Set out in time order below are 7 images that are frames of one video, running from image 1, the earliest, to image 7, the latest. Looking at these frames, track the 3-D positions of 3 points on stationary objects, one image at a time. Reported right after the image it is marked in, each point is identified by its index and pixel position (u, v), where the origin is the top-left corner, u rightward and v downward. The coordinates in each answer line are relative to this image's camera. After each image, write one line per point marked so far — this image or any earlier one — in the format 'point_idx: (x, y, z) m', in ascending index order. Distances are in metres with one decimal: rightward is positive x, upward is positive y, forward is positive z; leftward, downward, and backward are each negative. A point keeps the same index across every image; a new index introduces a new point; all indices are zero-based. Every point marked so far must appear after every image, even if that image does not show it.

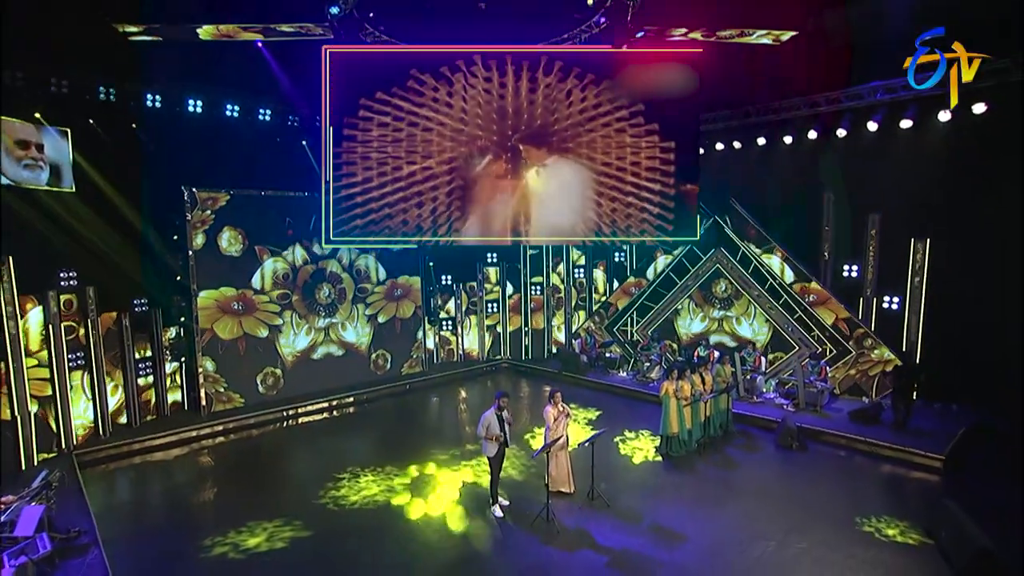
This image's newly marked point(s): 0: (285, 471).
0: (-3.0, -2.4, +8.9) m
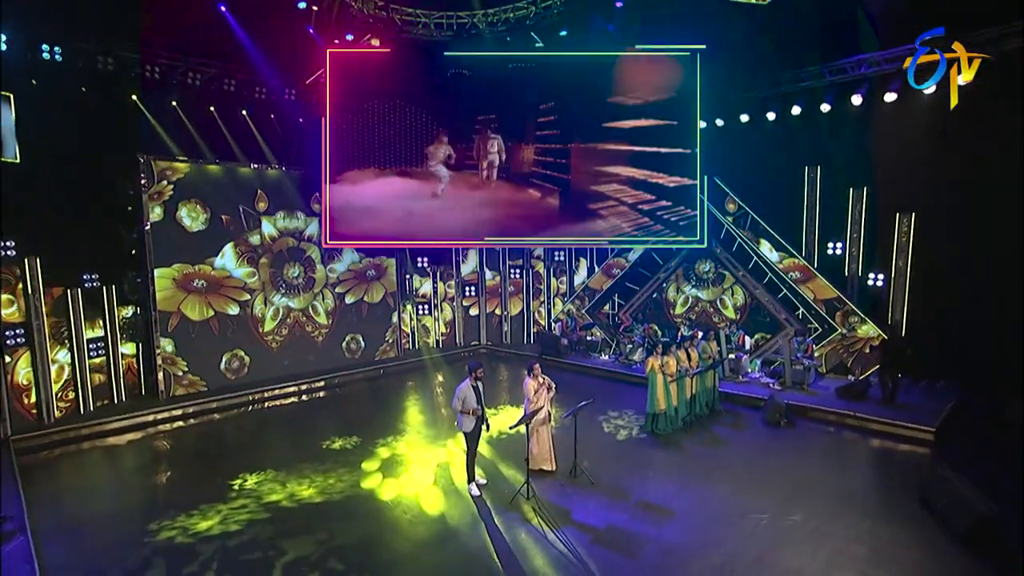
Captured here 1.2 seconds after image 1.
0: (-3.3, -2.0, +8.4) m
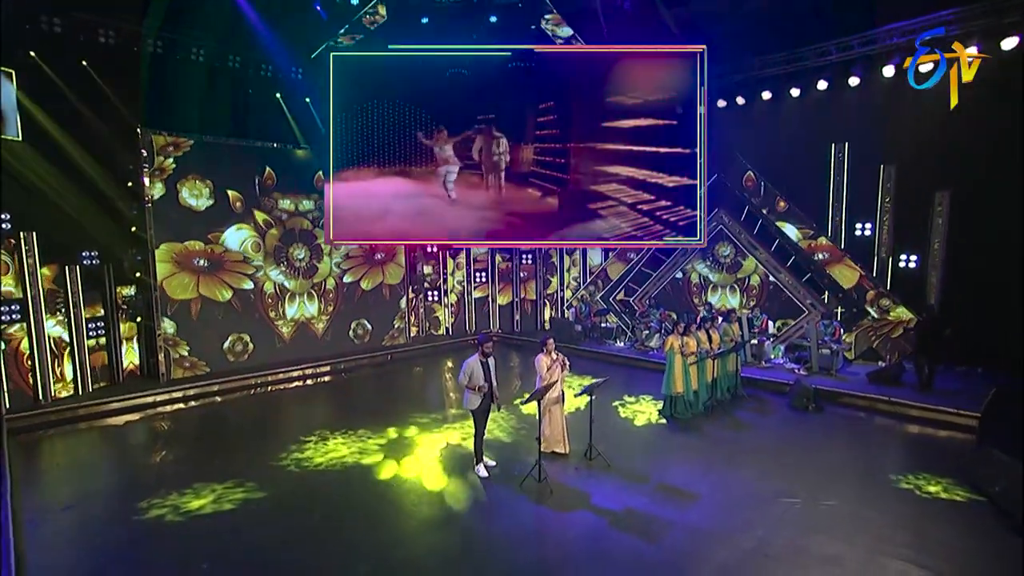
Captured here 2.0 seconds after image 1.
0: (-3.1, -1.7, +8.0) m
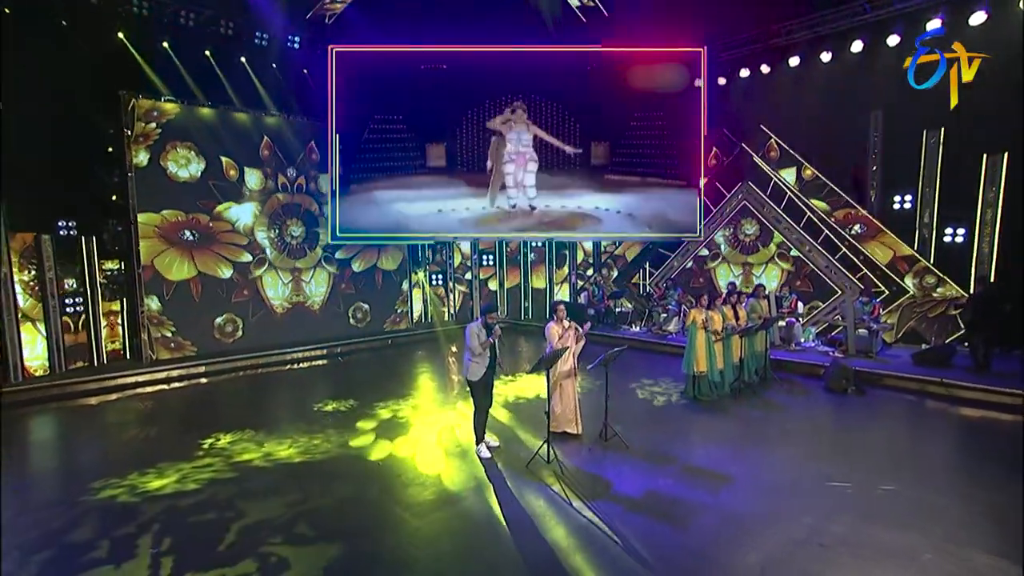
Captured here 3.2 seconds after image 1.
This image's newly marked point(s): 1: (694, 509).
0: (-3.0, -1.4, +7.3) m
1: (+1.4, -1.7, +5.4) m
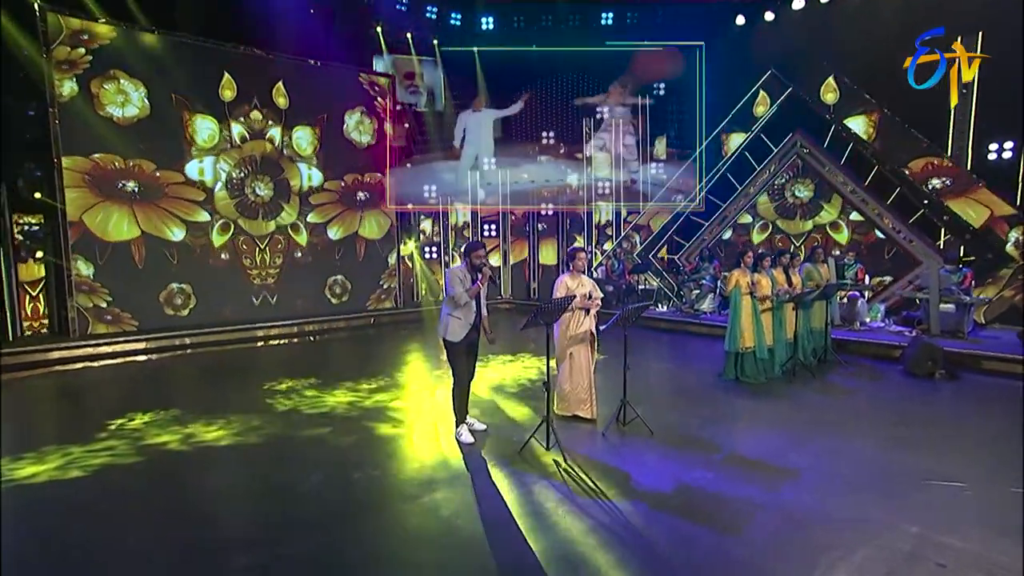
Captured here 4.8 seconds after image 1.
0: (-3.1, -1.0, +5.9) m
1: (+1.3, -1.2, +3.8) m
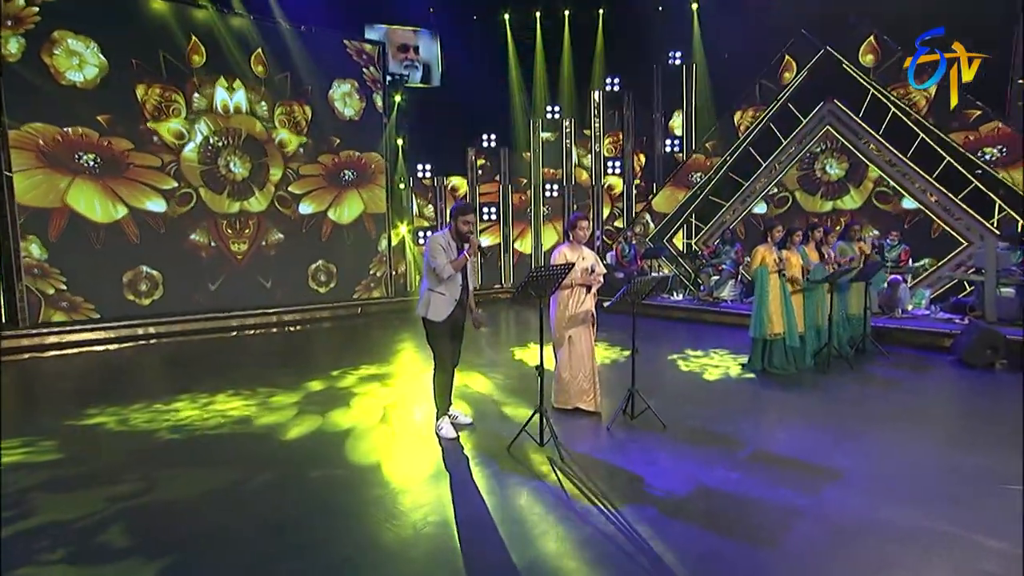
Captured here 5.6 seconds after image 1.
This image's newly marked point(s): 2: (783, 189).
0: (-3.1, -0.8, +5.3) m
1: (+1.2, -1.0, +3.0) m
2: (+3.2, +1.1, +8.0) m
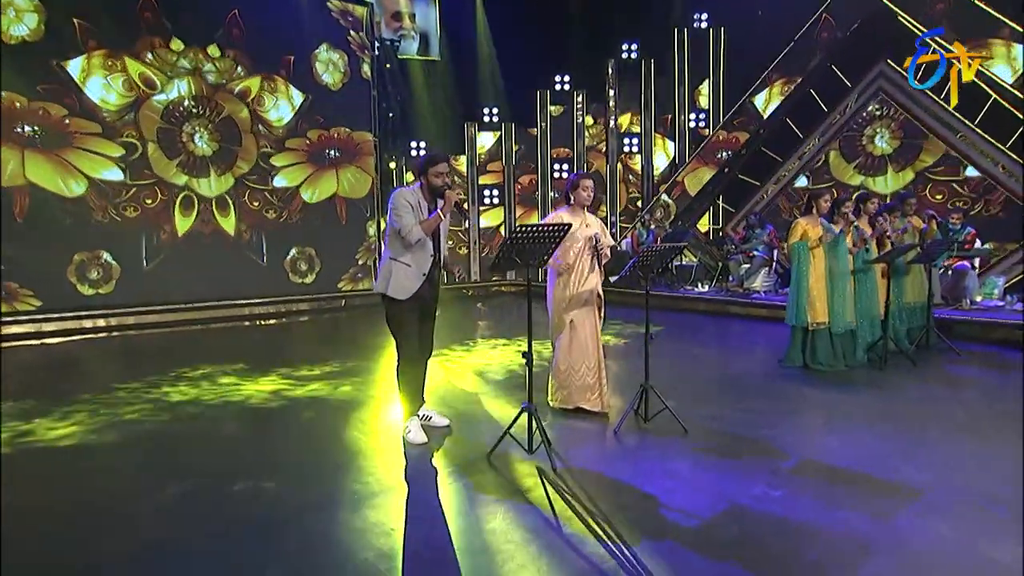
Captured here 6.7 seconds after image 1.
0: (-3.2, -0.6, +4.5) m
1: (+1.1, -0.8, +2.1) m
2: (+3.2, +1.2, +7.1) m
